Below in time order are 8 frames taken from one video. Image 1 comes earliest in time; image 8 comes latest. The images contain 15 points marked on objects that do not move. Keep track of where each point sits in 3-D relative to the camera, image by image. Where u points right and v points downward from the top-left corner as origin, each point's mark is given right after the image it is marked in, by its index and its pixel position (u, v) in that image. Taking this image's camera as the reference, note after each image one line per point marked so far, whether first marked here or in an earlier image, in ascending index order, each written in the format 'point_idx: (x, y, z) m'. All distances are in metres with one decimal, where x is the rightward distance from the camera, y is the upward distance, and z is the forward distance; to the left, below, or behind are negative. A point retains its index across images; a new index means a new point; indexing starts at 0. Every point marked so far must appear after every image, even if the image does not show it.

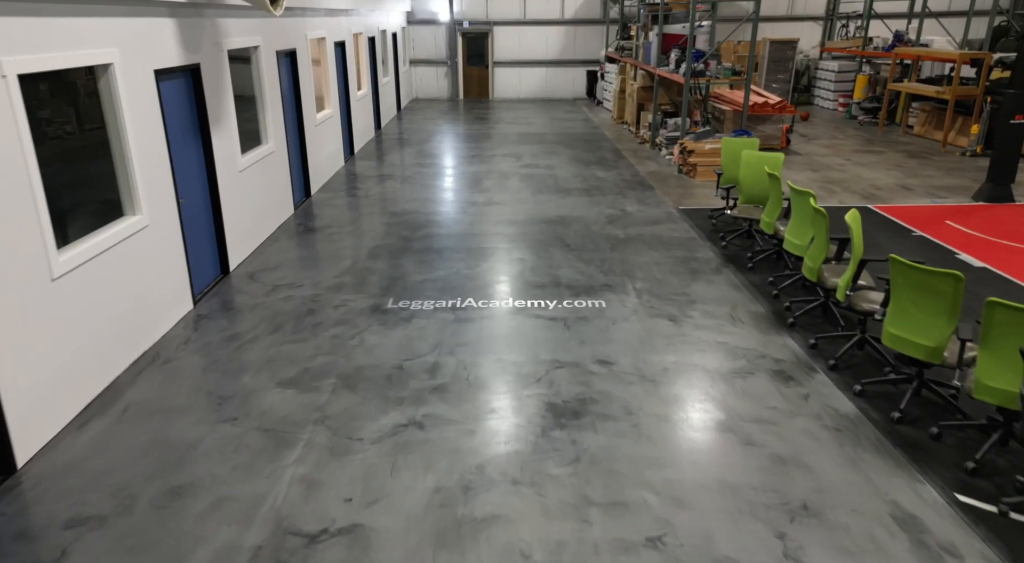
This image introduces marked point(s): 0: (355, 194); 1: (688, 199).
0: (-2.1, +1.2, +9.1) m
1: (+2.2, +1.0, +8.7) m
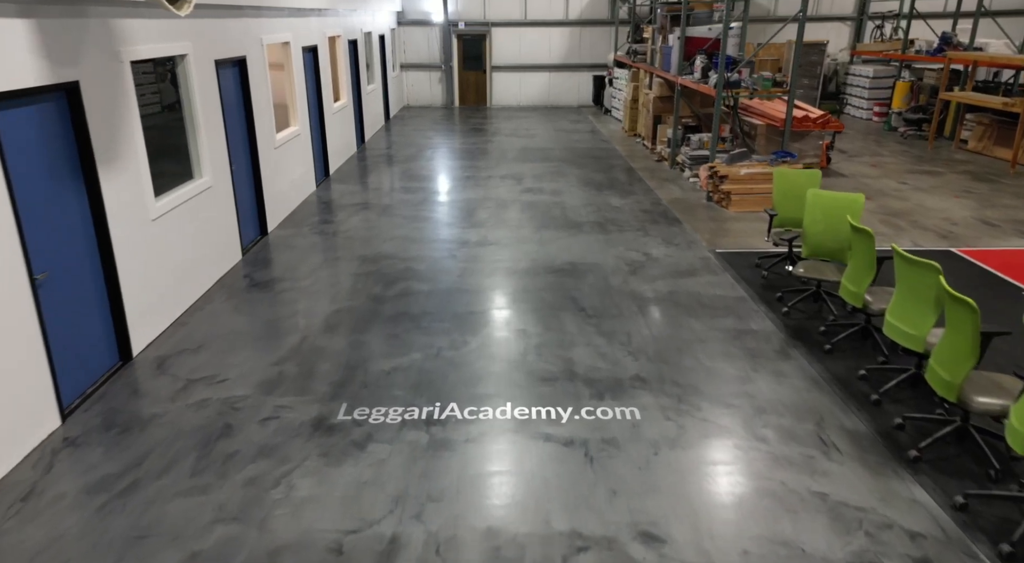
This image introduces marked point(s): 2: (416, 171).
0: (-2.1, +0.6, +7.6) m
1: (+2.2, +0.5, +7.2) m
2: (-1.5, +1.8, +10.8) m
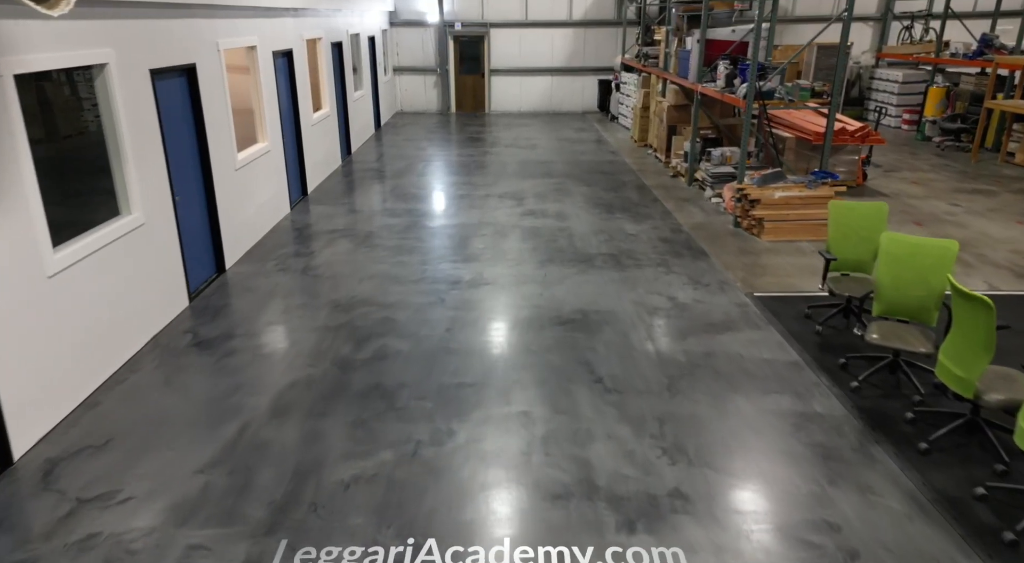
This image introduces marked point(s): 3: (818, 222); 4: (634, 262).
0: (-2.1, +0.2, +6.5) m
1: (+2.2, 0.0, +6.1) m
2: (-1.5, +1.3, +9.7) m
3: (+3.2, +0.6, +7.0) m
4: (+1.2, +0.2, +6.6) m
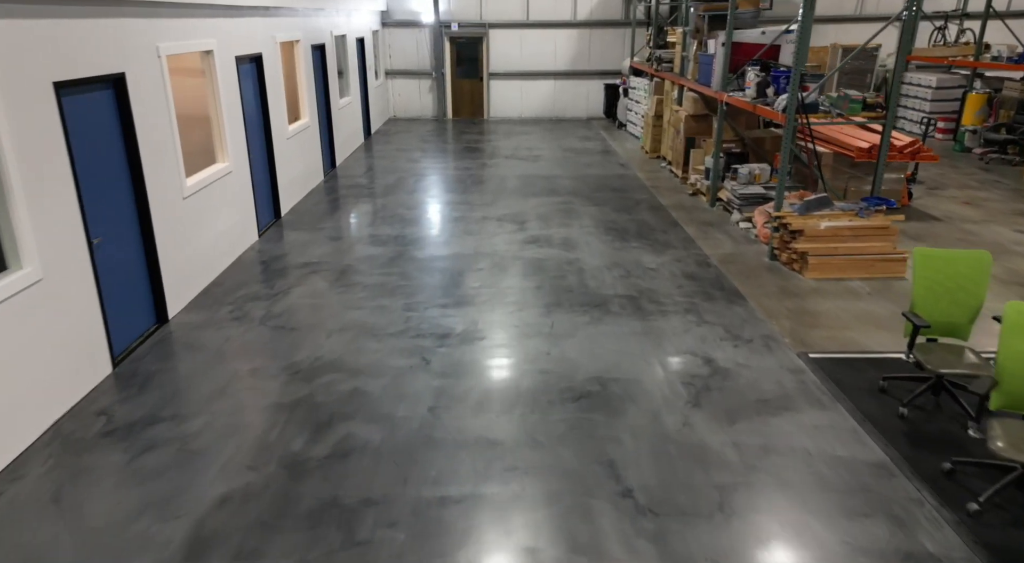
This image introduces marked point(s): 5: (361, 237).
0: (-2.1, -0.2, +5.5) m
1: (+2.2, -0.3, +5.1) m
2: (-1.5, +0.9, +8.7) m
3: (+3.2, +0.2, +6.0) m
4: (+1.2, -0.2, +5.5) m
5: (-1.7, +0.5, +7.5) m
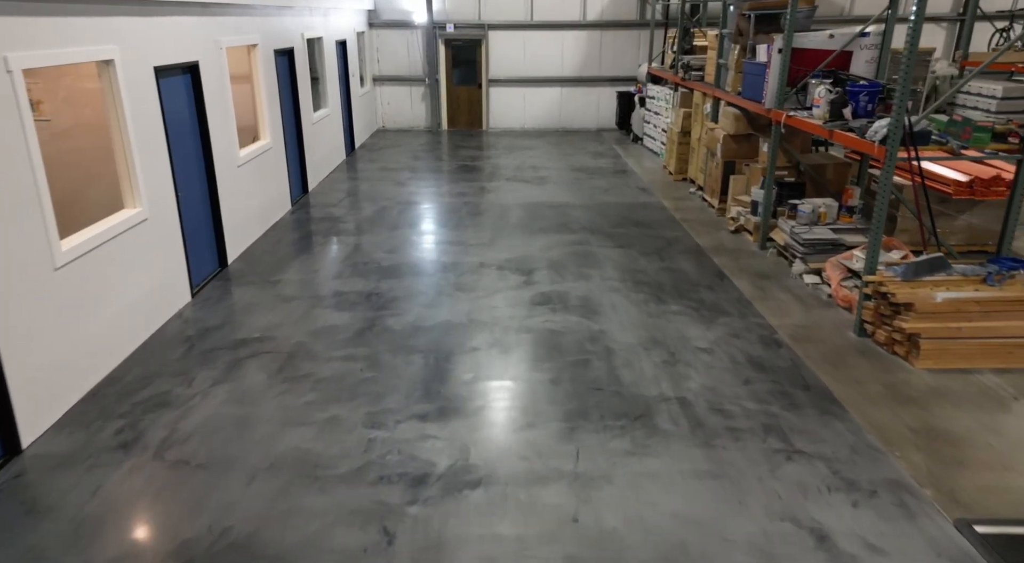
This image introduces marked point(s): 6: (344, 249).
0: (-2.1, -0.8, +3.9) m
1: (+2.3, -0.9, +3.5) m
2: (-1.5, +0.3, +7.1) m
3: (+3.2, -0.4, +4.4) m
4: (+1.2, -0.8, +3.9) m
5: (-1.6, -0.1, +5.9) m
6: (-1.8, +0.3, +7.1) m
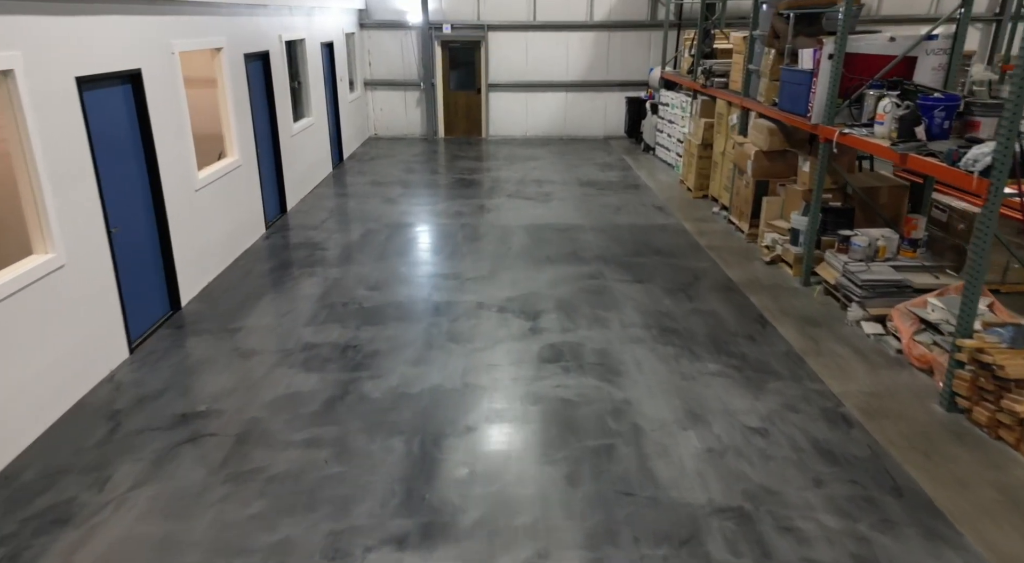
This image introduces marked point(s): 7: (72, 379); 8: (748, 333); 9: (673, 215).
0: (-2.0, -1.2, +2.9) m
1: (+2.3, -1.3, +2.5) m
2: (-1.5, 0.0, +6.1) m
3: (+3.2, -0.7, +3.4) m
4: (+1.2, -1.2, +3.0) m
5: (-1.6, -0.5, +5.0) m
6: (-1.7, 0.0, +6.1) m
7: (-2.6, -0.6, +4.0) m
8: (+1.8, -0.4, +5.1) m
9: (+2.0, +0.8, +8.3) m
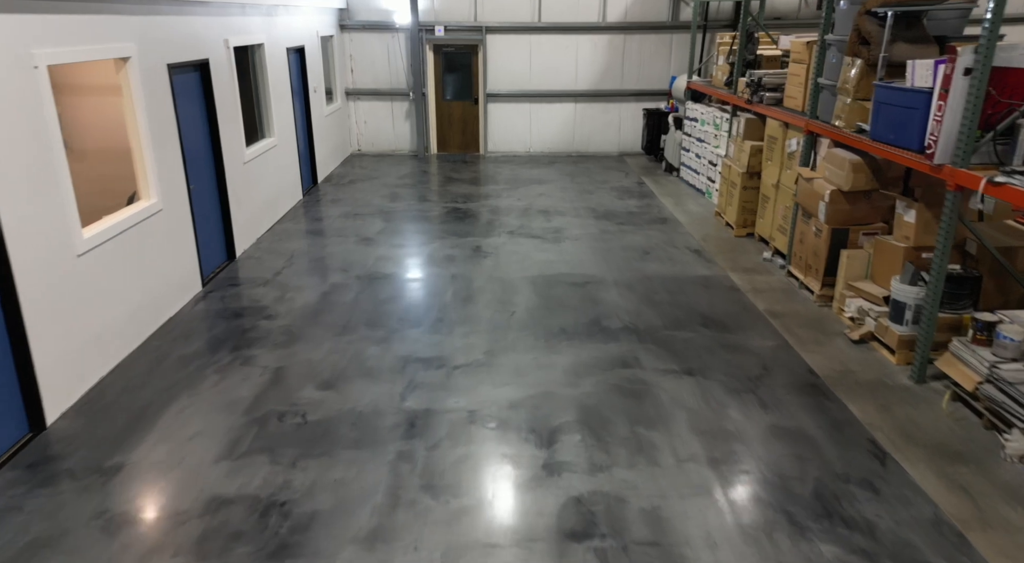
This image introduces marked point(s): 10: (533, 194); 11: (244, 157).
0: (-2.0, -1.8, +1.3) m
1: (+2.3, -1.9, +0.9) m
2: (-1.4, -0.6, +4.5) m
3: (+3.3, -1.4, +1.8) m
4: (+1.3, -1.8, +1.3) m
5: (-1.6, -1.1, +3.3) m
6: (-1.7, -0.6, +4.5) m
7: (-2.6, -1.2, +2.4) m
8: (+1.8, -1.0, +3.5) m
9: (+2.0, +0.2, +6.7) m
10: (+0.3, +1.2, +9.5) m
11: (-2.7, +1.3, +7.0) m
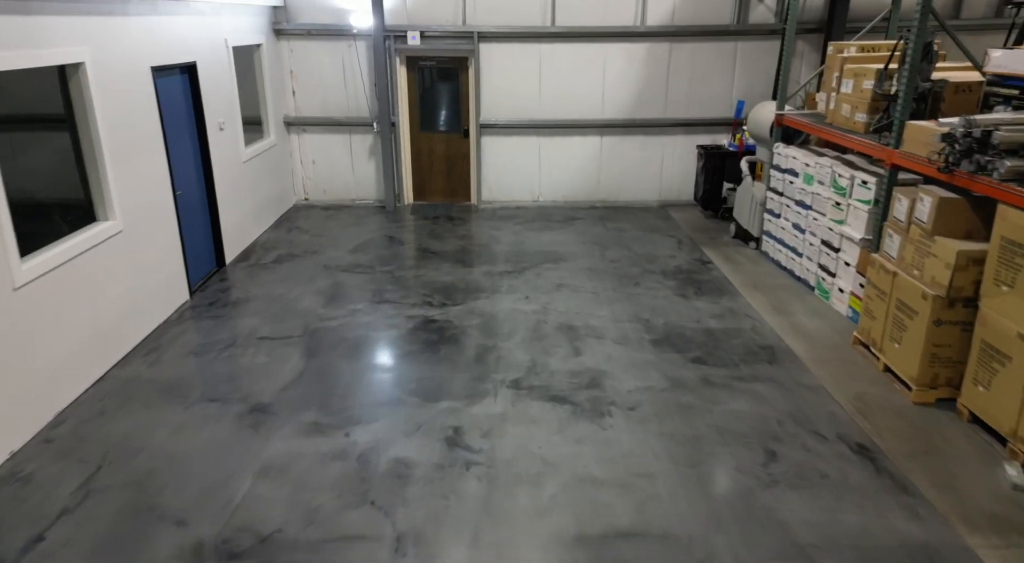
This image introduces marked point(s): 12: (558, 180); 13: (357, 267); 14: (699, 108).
0: (-2.0, -3.0, -2.0) m
1: (+2.4, -3.1, -2.4) m
2: (-1.4, -1.9, +1.2) m
3: (+3.3, -2.6, -1.5) m
4: (+1.3, -3.0, -2.0) m
5: (-1.5, -2.3, 0.0) m
6: (-1.7, -1.9, +1.2) m
7: (-2.5, -2.4, -0.9) m
8: (+1.8, -2.2, +0.1) m
9: (+2.0, -1.1, +3.4) m
10: (+0.3, 0.0, +6.2) m
11: (-2.7, 0.0, +3.7) m
12: (+0.6, +1.3, +8.9) m
13: (-1.6, +0.1, +6.8) m
14: (+2.3, +2.2, +8.5) m
